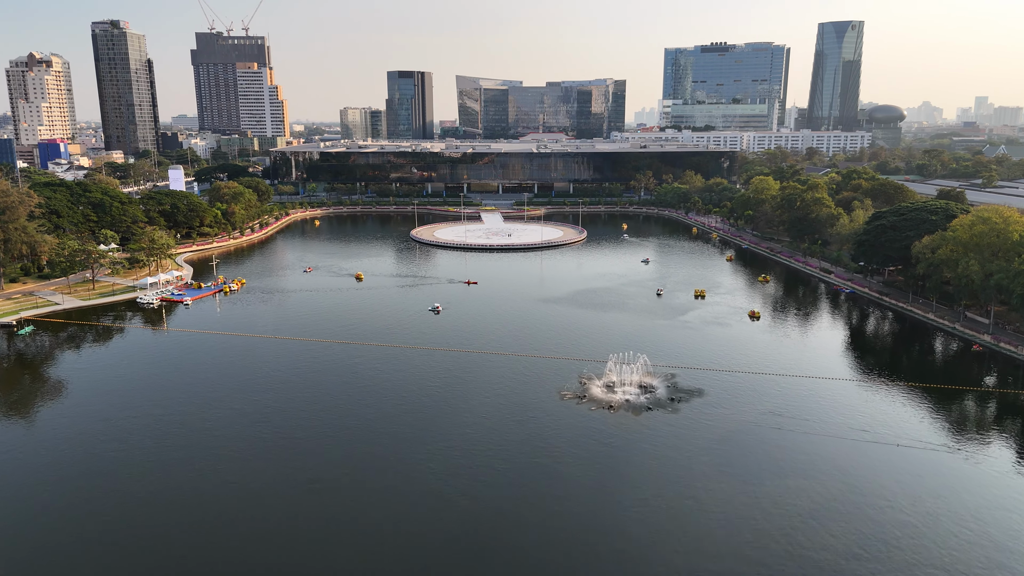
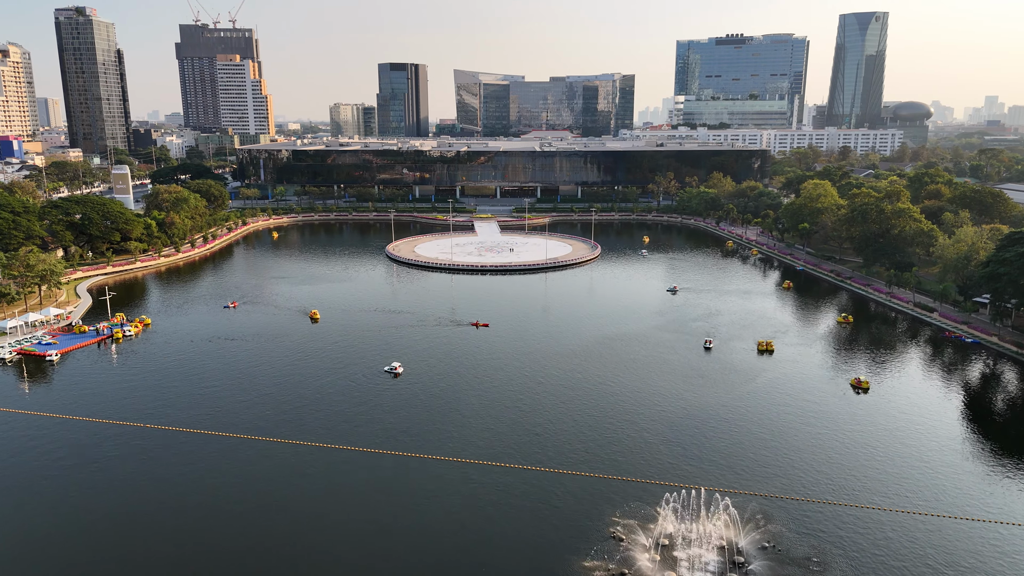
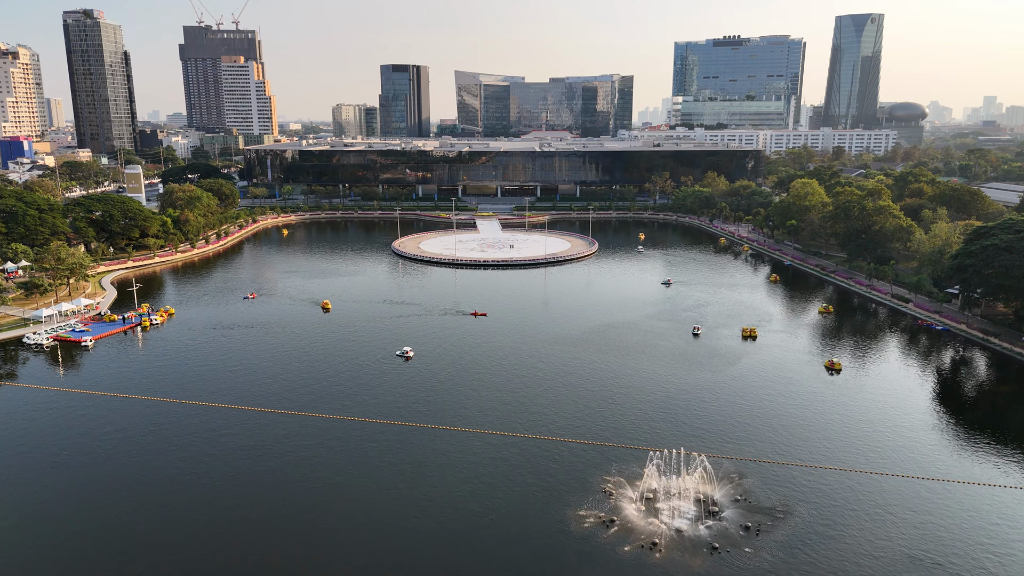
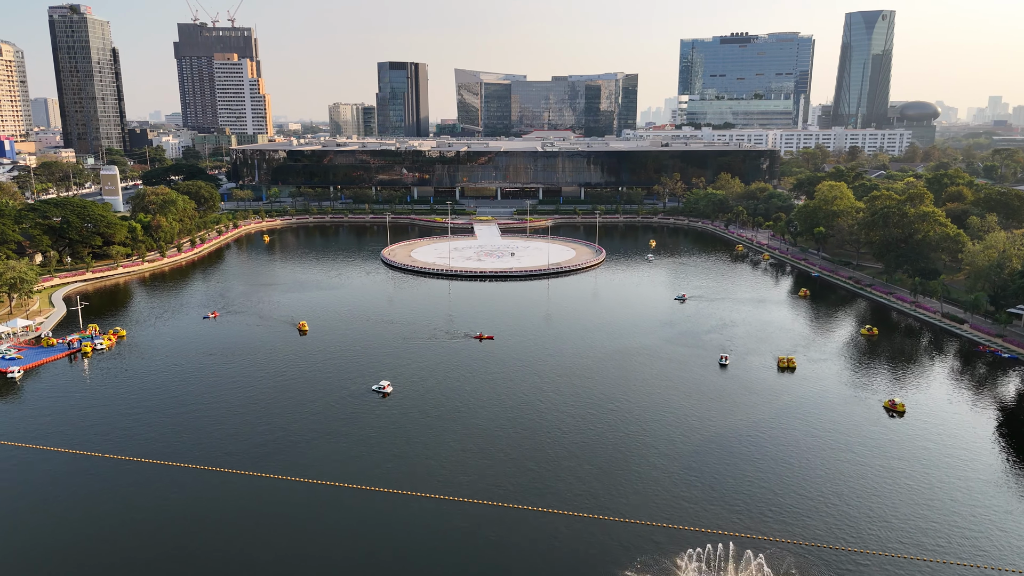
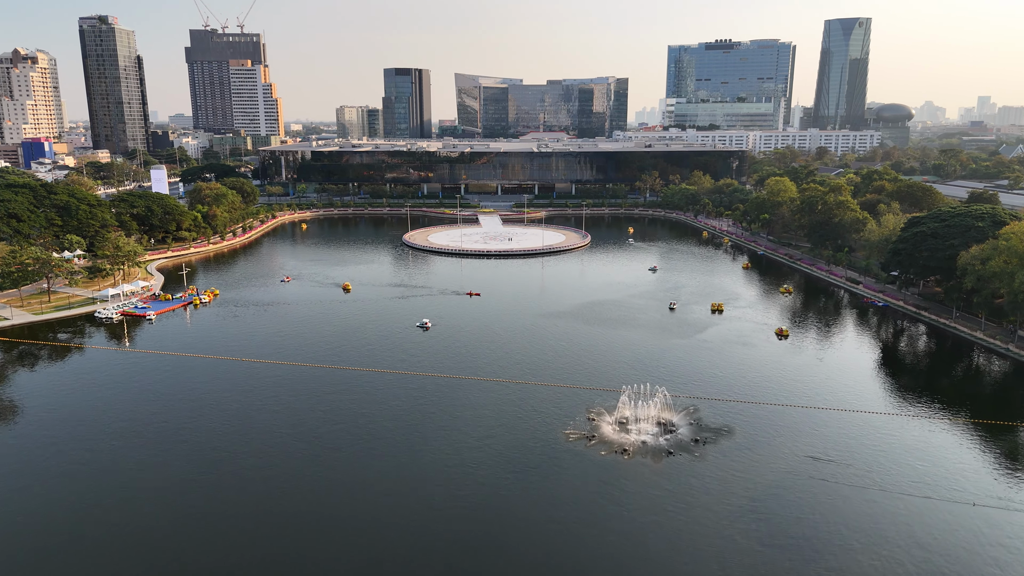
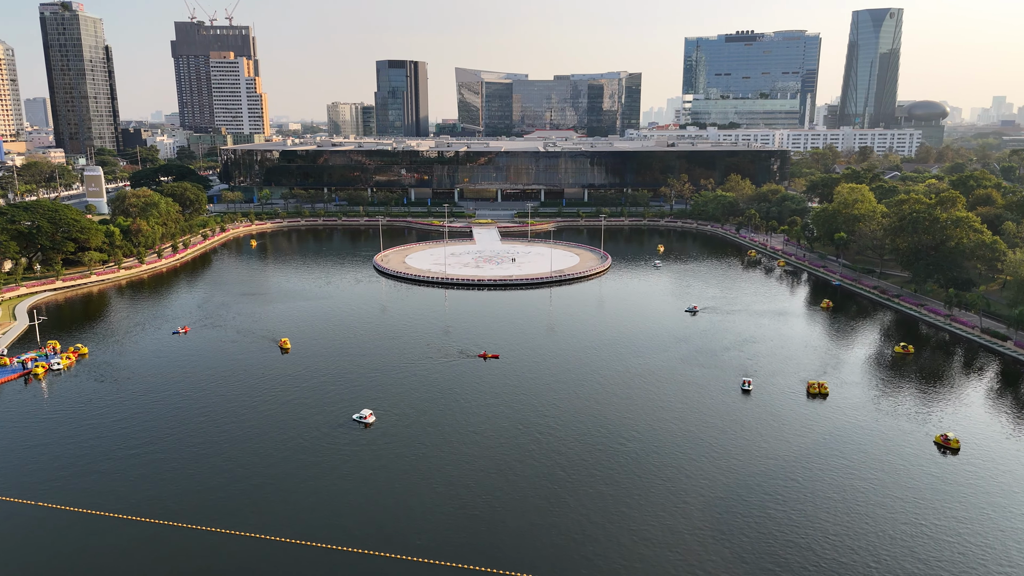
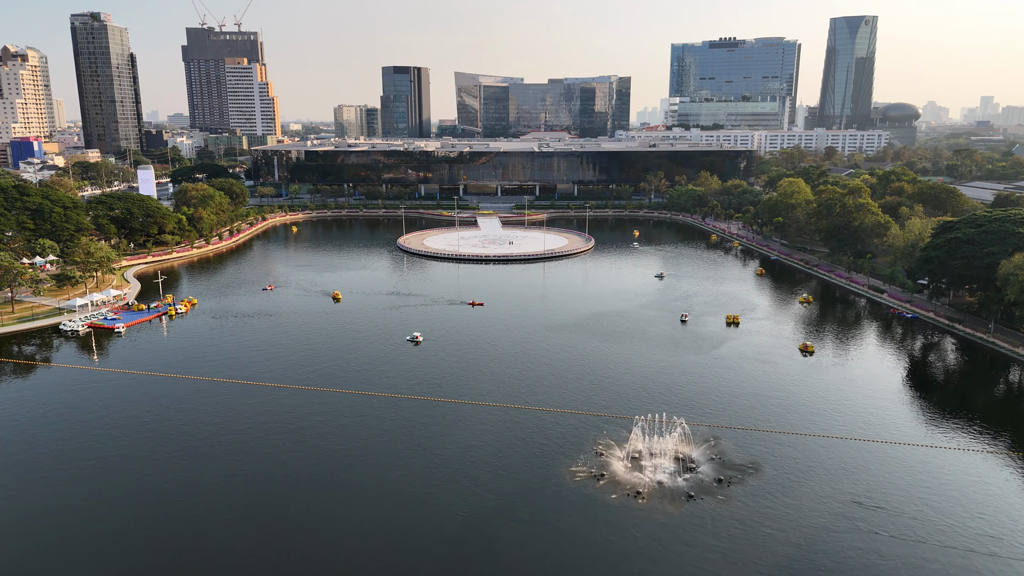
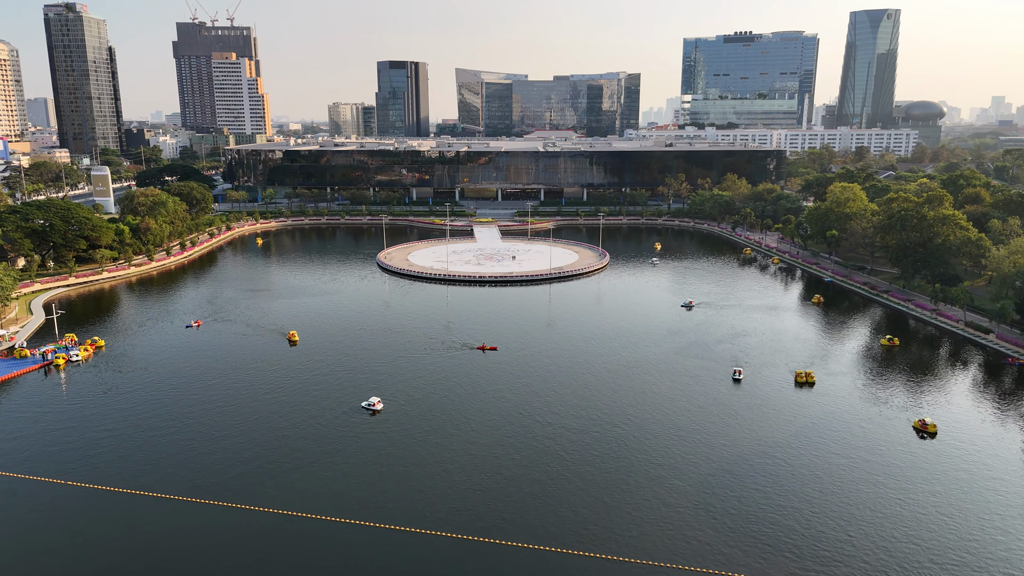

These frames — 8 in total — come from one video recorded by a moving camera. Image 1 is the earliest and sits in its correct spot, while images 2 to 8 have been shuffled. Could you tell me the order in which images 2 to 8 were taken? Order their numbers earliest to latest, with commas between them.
5, 7, 3, 2, 4, 8, 6
